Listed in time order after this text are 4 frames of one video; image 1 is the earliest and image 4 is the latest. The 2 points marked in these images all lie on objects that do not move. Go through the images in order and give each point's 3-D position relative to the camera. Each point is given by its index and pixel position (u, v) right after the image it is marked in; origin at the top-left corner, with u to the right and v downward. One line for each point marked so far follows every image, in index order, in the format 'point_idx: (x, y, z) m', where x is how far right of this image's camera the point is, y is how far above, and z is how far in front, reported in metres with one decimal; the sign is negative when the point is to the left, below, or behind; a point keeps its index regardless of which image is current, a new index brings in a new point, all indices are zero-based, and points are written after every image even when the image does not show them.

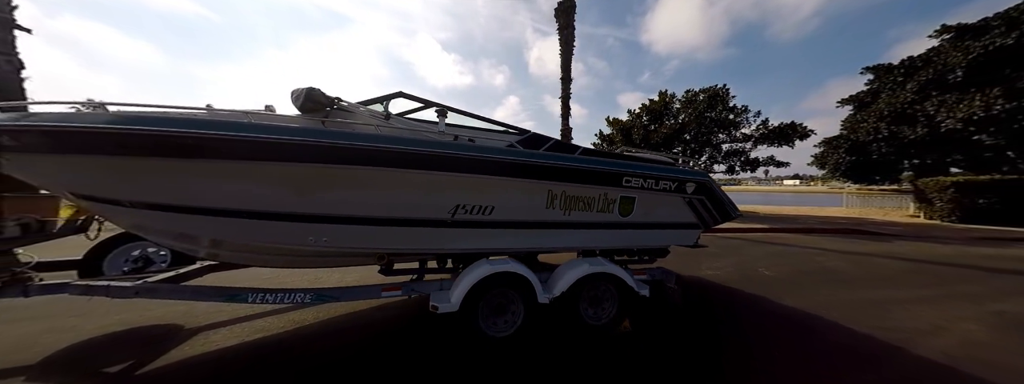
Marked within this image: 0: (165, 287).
0: (-2.8, -0.8, +2.1) m
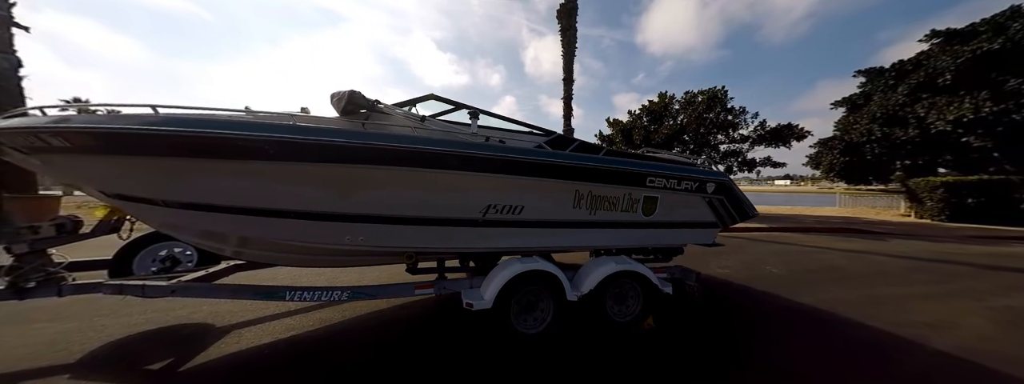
0: (-2.5, -0.8, +2.2) m
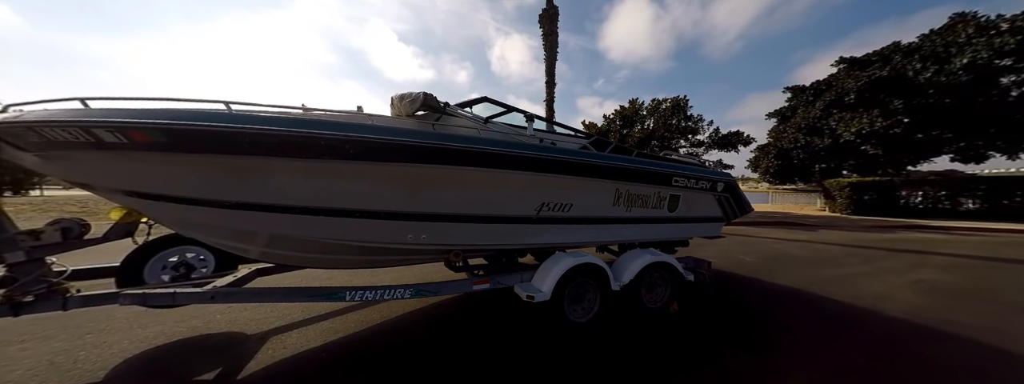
0: (-2.0, -0.8, +2.0) m
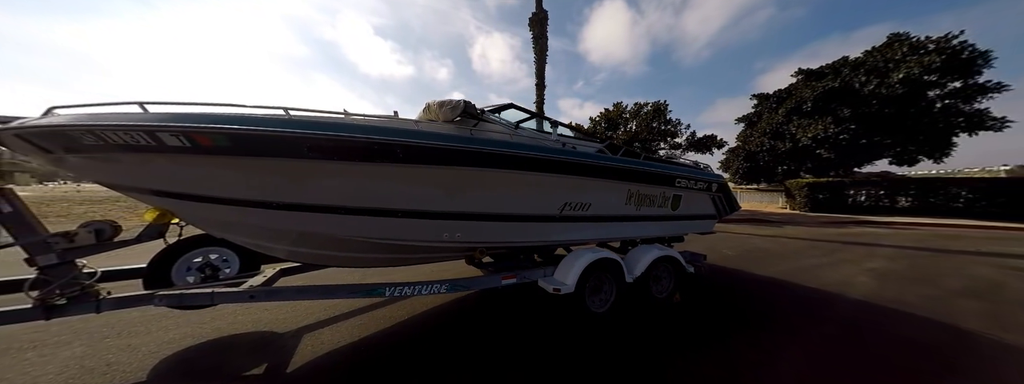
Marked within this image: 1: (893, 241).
0: (-1.8, -0.8, +2.1) m
1: (+10.4, -1.3, +7.1) m
